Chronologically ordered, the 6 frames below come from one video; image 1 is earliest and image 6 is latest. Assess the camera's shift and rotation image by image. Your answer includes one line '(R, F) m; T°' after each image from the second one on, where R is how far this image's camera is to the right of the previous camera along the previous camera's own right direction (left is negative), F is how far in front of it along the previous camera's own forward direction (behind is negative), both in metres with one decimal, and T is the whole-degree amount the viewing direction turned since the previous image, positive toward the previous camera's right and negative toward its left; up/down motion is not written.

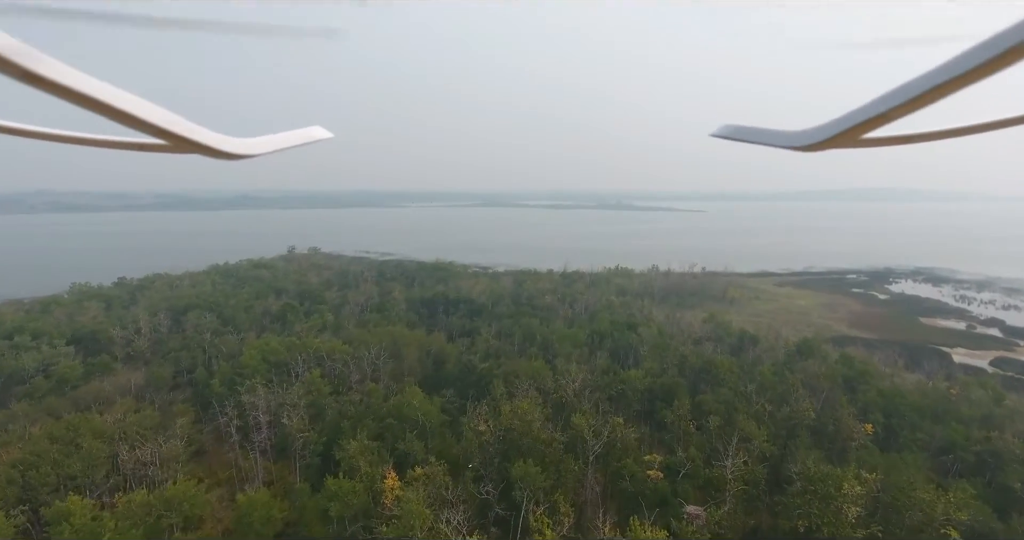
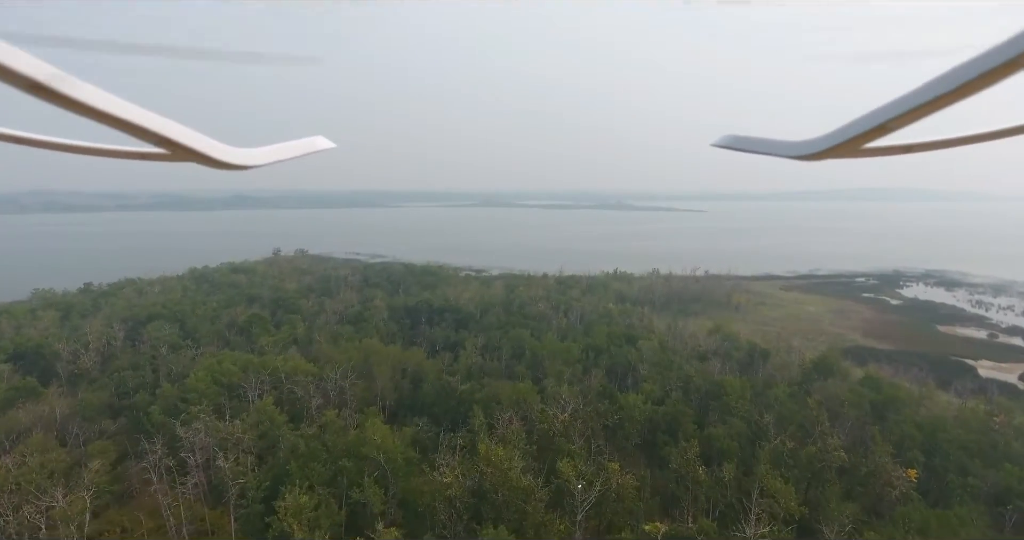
(+0.3, +1.6) m; 0°
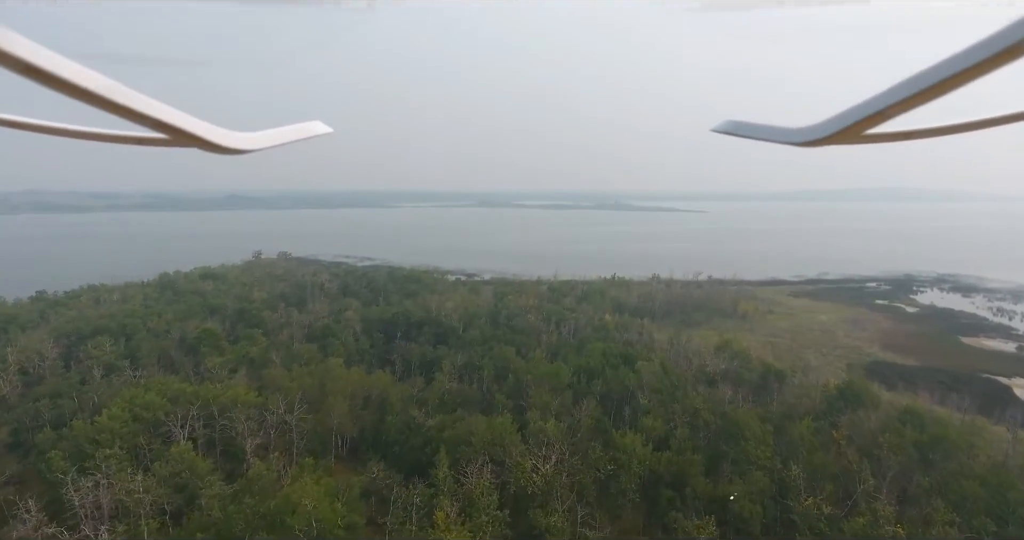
(+0.4, +1.9) m; 0°
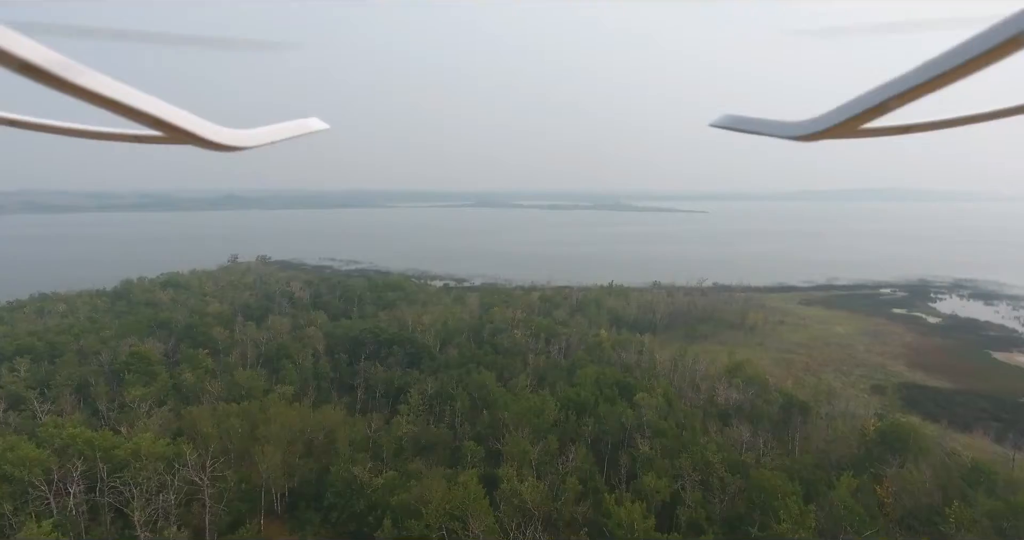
(+0.5, +2.1) m; 0°
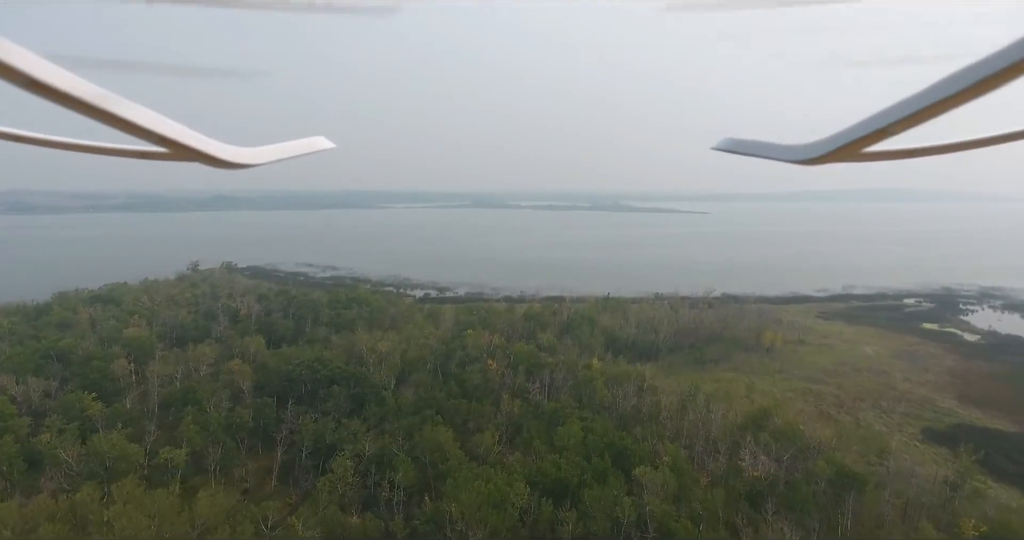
(+0.6, +3.0) m; 0°
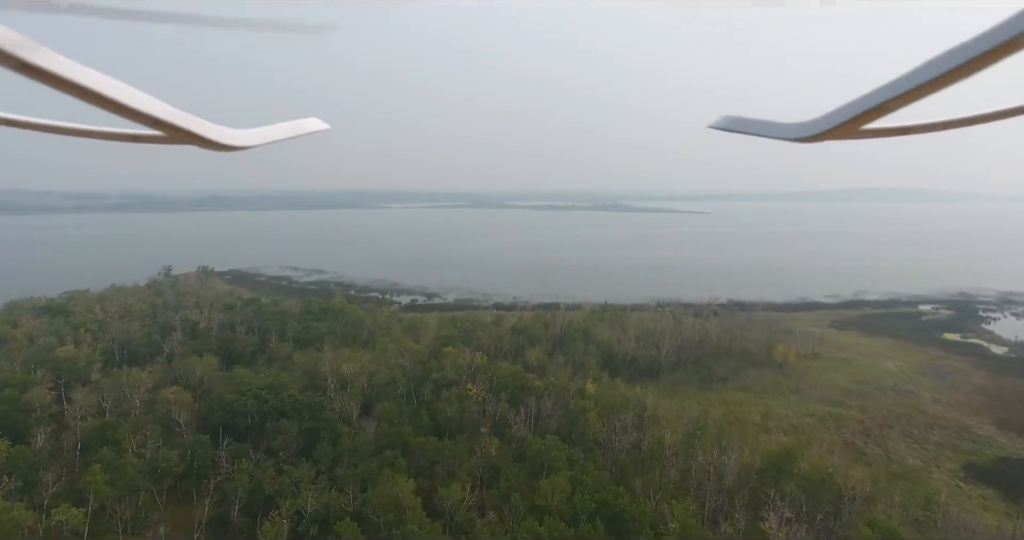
(+0.4, +1.8) m; 0°
